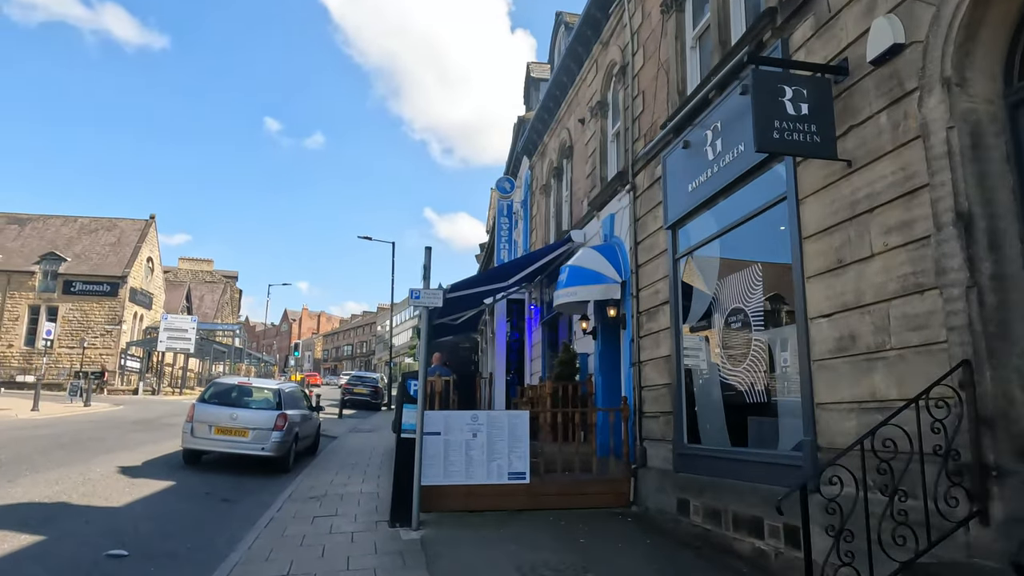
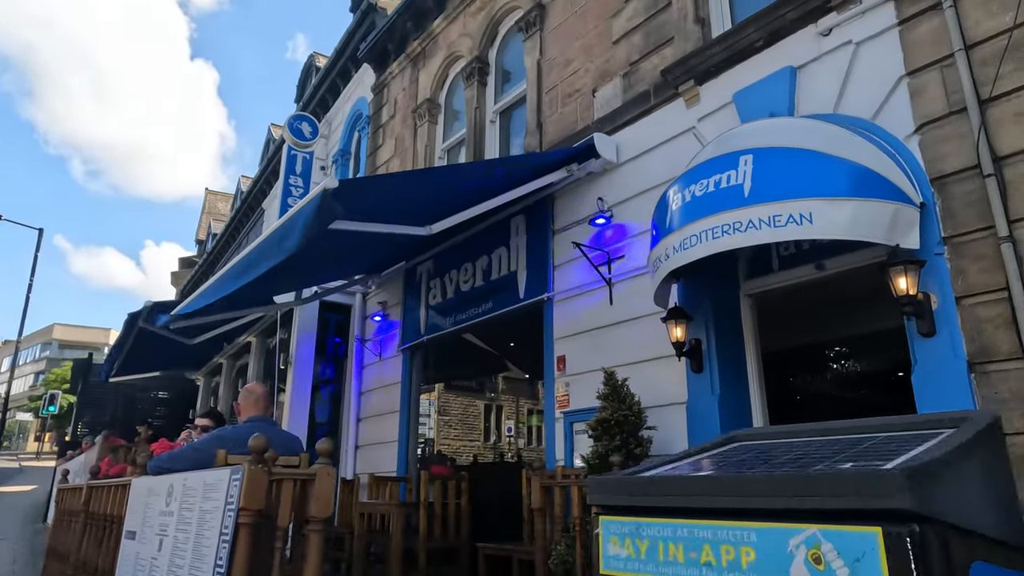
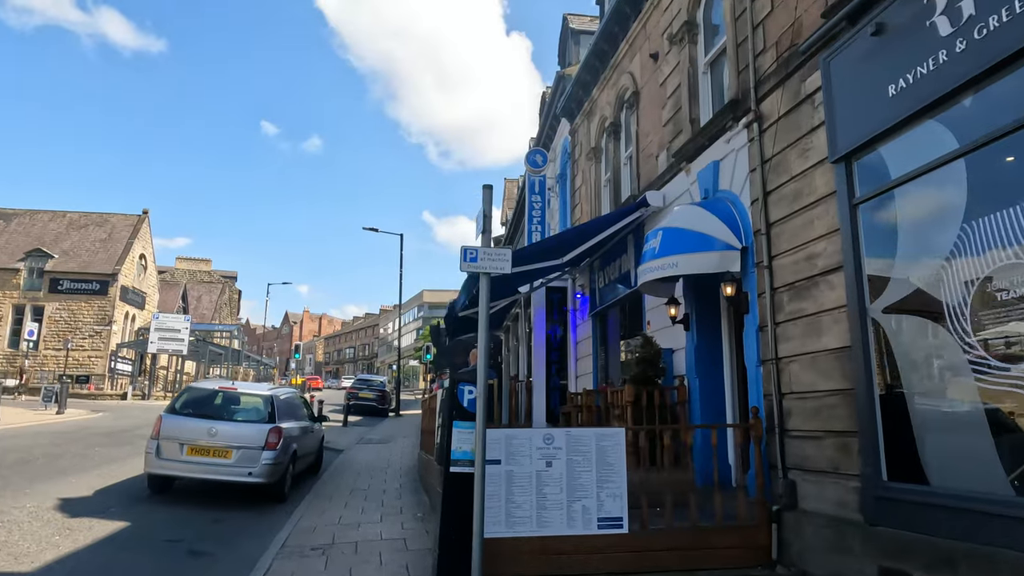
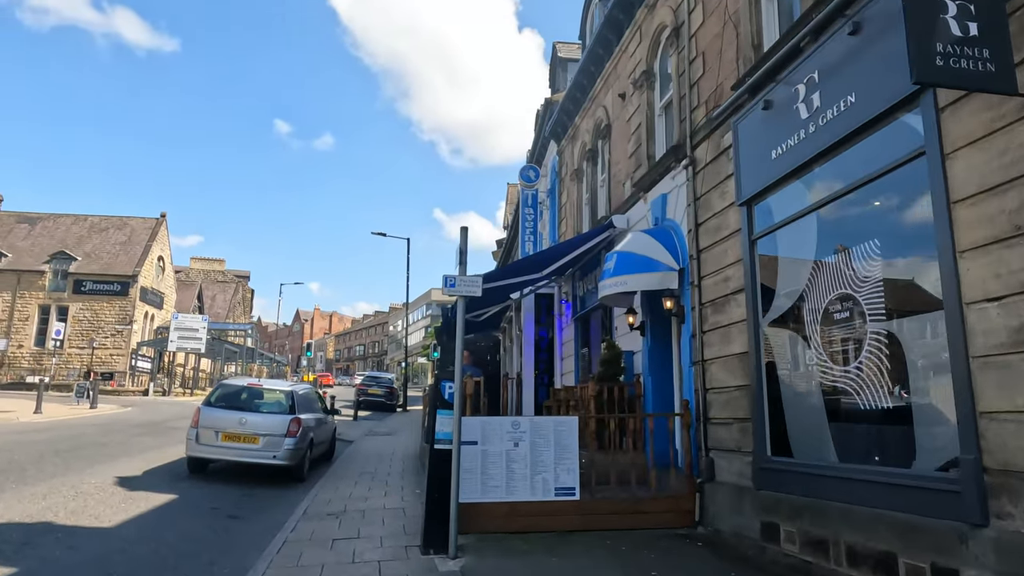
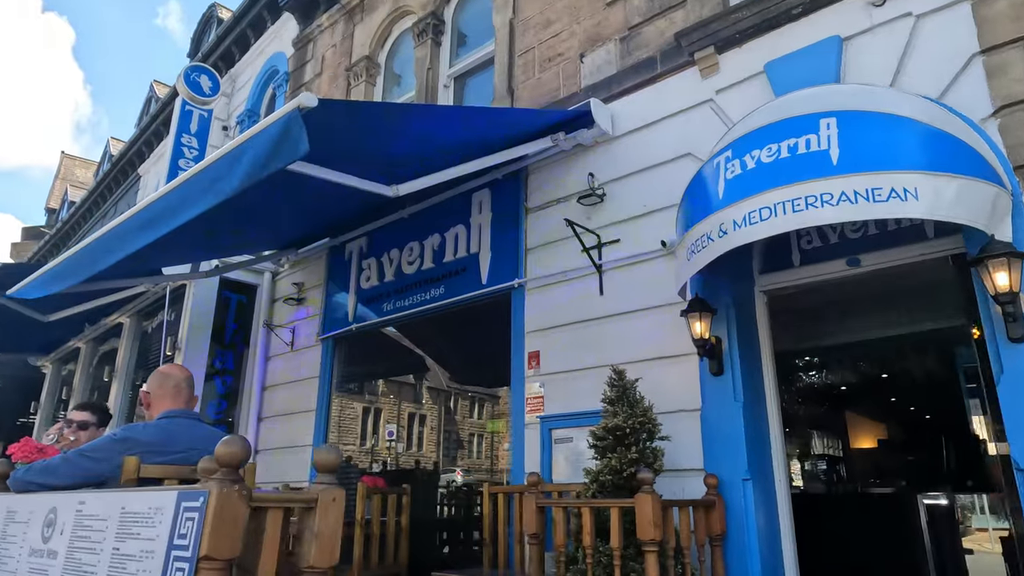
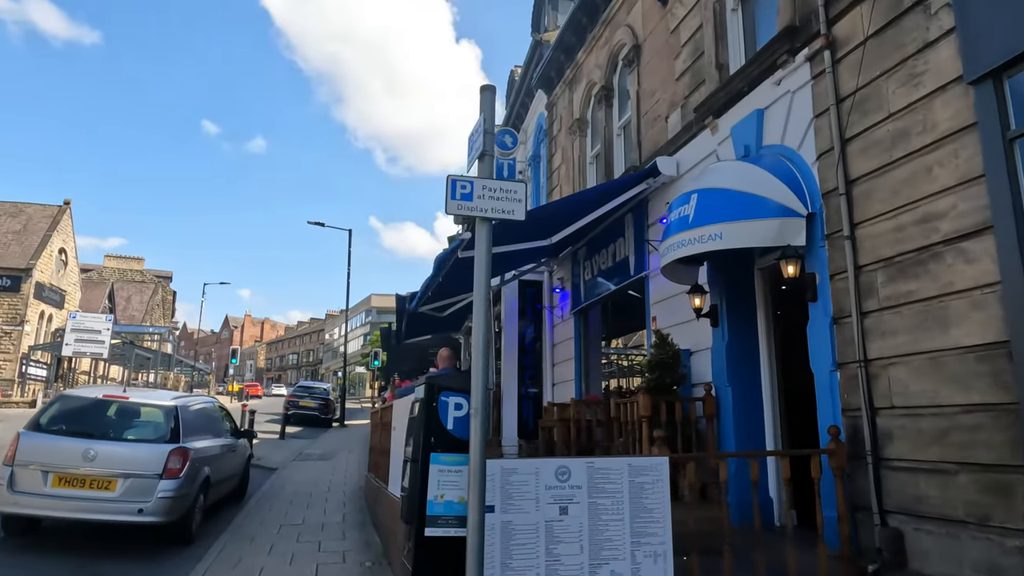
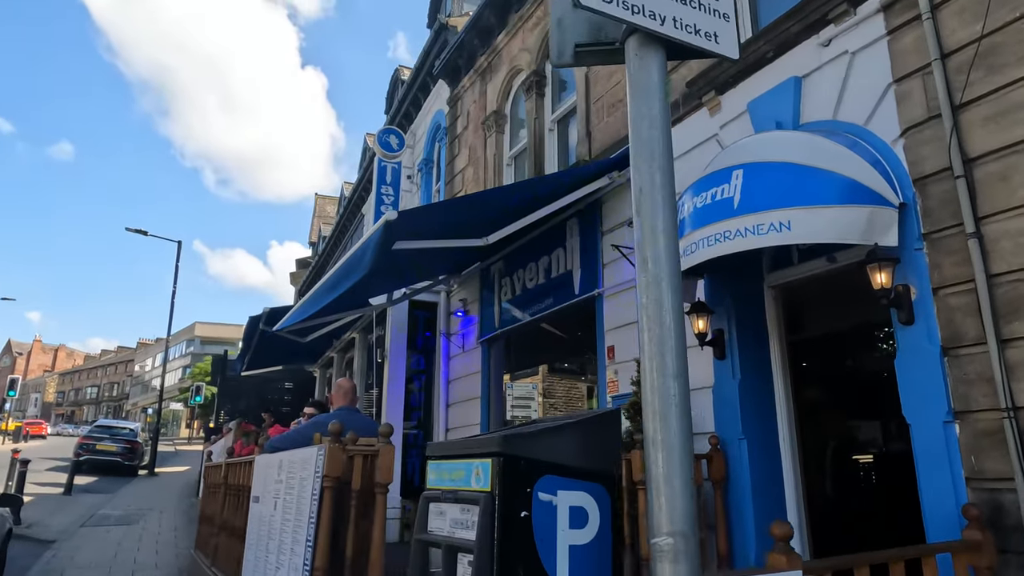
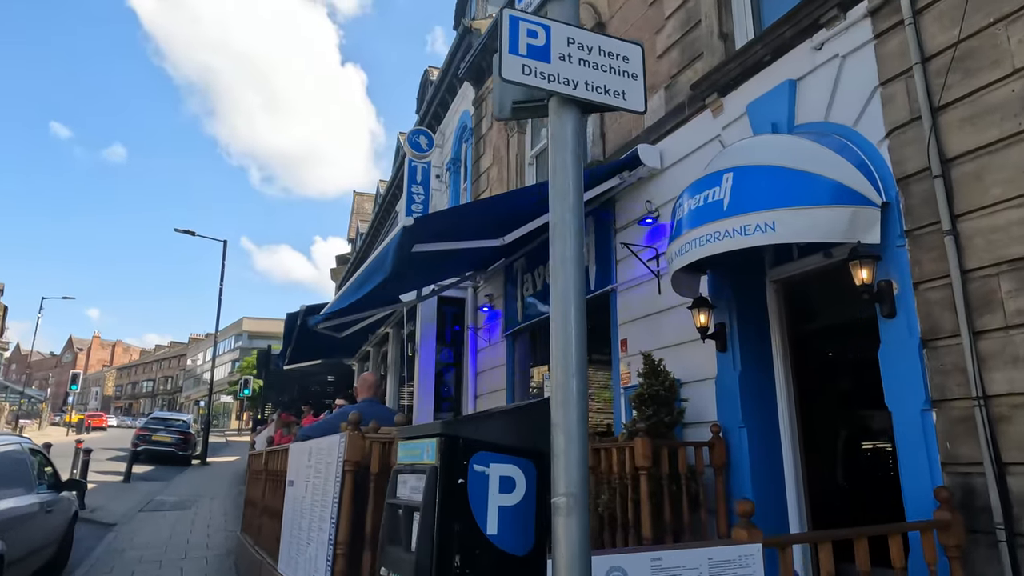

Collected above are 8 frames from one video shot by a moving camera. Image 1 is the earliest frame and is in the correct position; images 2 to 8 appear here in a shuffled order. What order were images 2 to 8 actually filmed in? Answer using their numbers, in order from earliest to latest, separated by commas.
4, 3, 6, 8, 7, 2, 5
